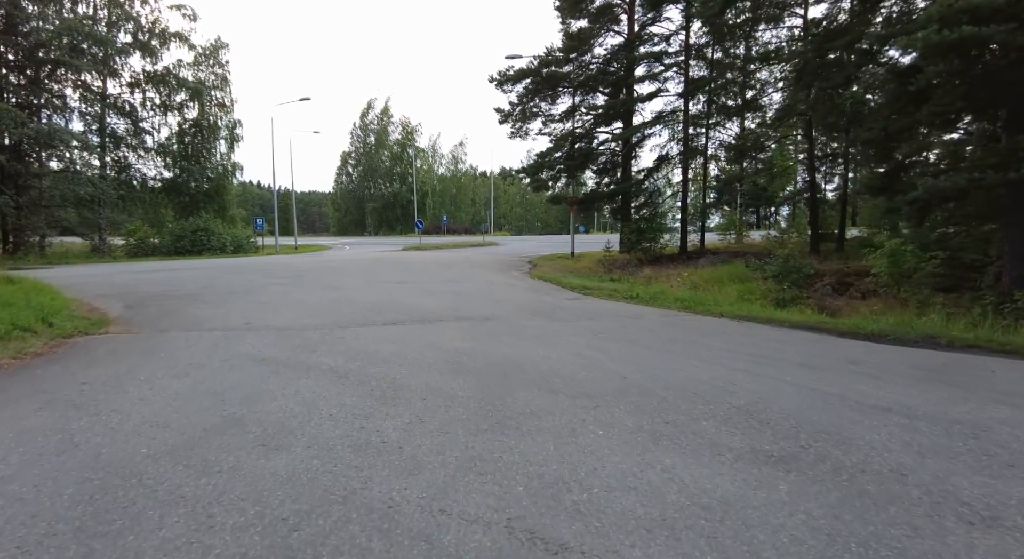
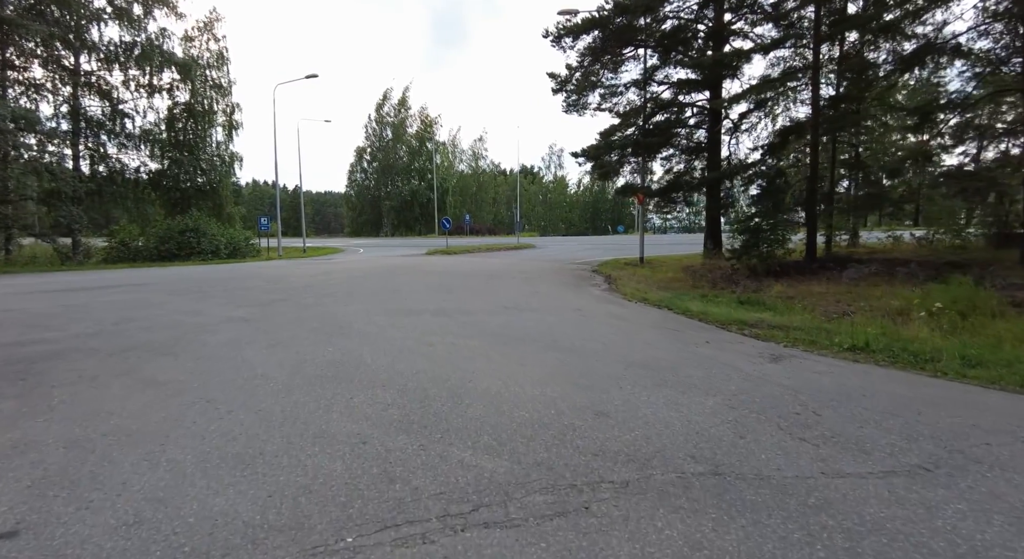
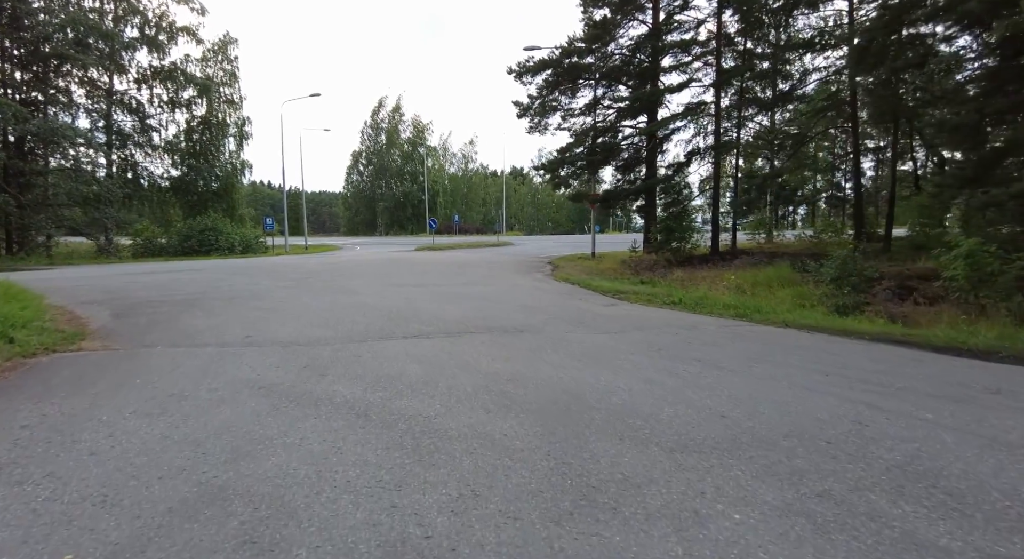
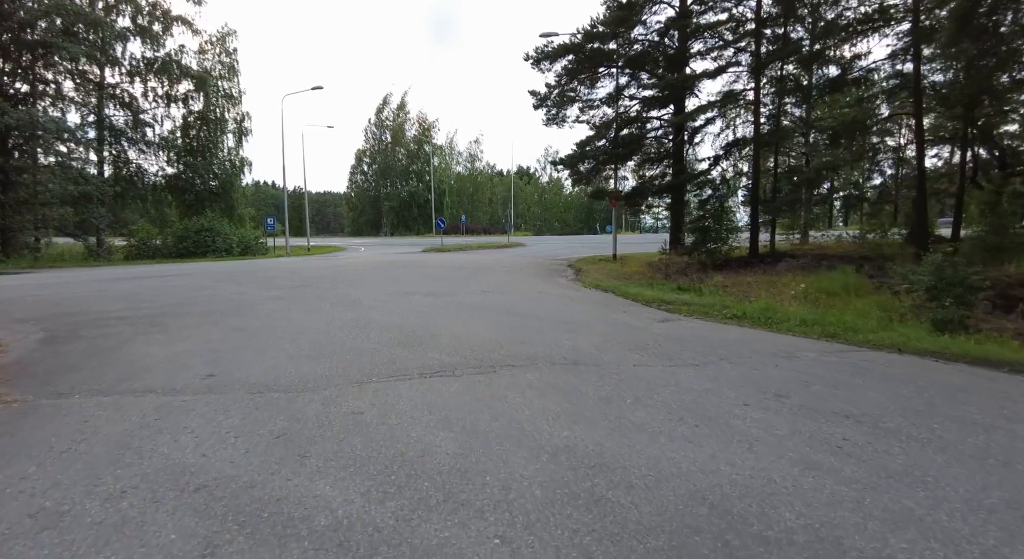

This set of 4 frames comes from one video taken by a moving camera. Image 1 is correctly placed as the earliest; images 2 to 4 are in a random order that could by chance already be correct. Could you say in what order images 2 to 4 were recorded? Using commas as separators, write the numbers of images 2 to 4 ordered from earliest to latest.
3, 4, 2
